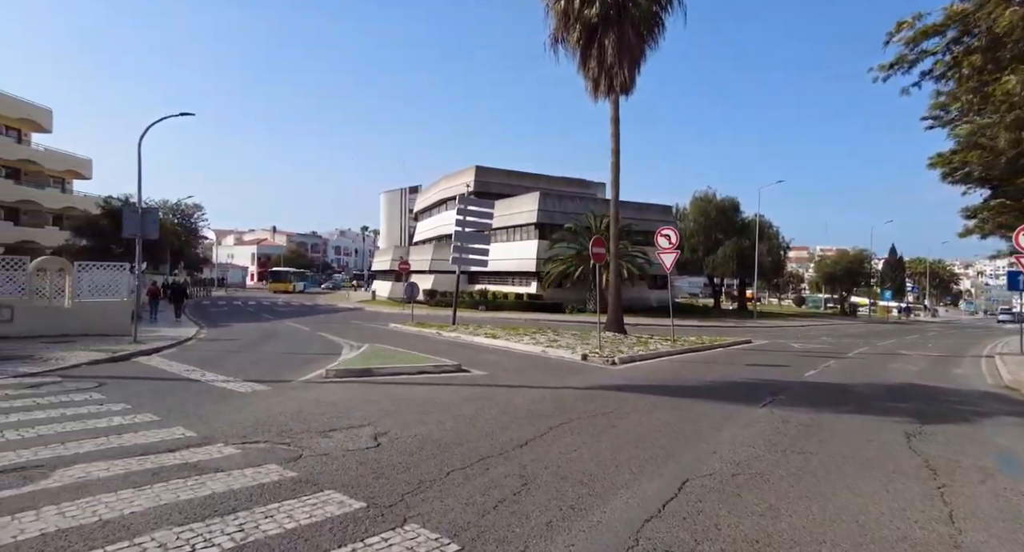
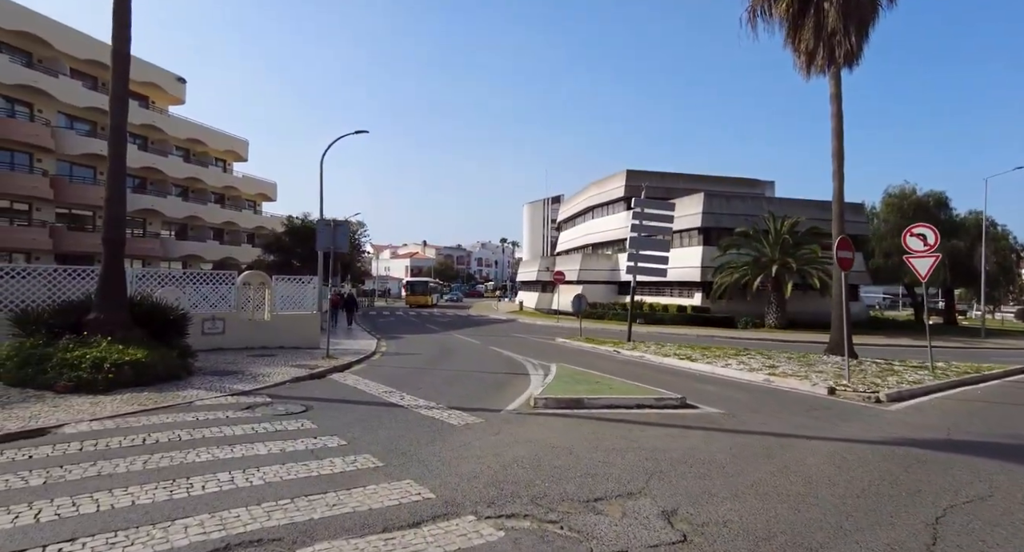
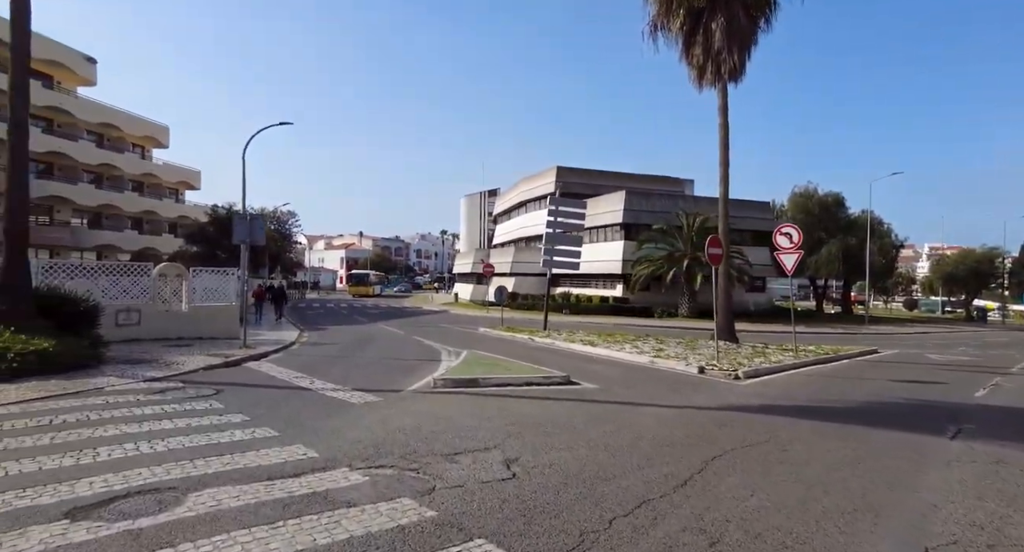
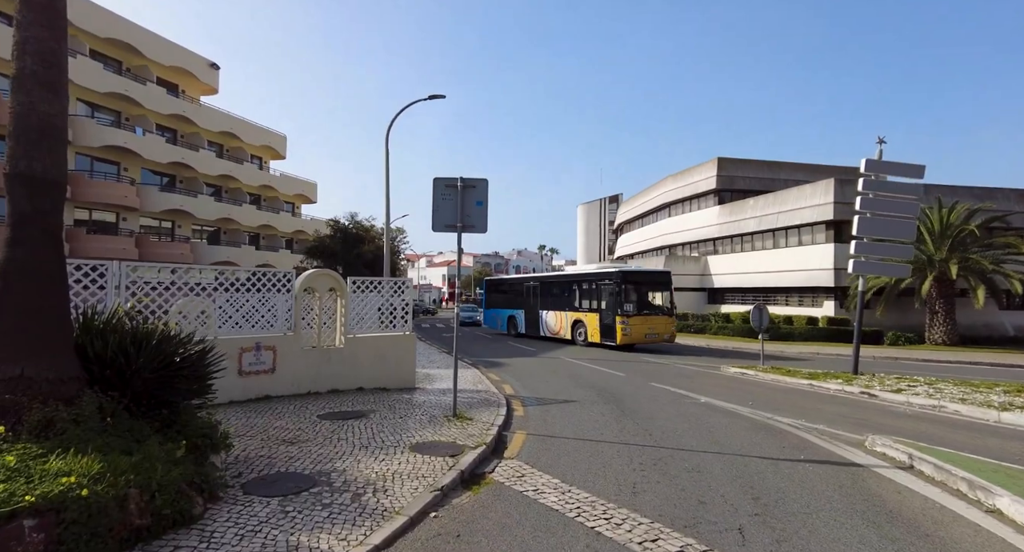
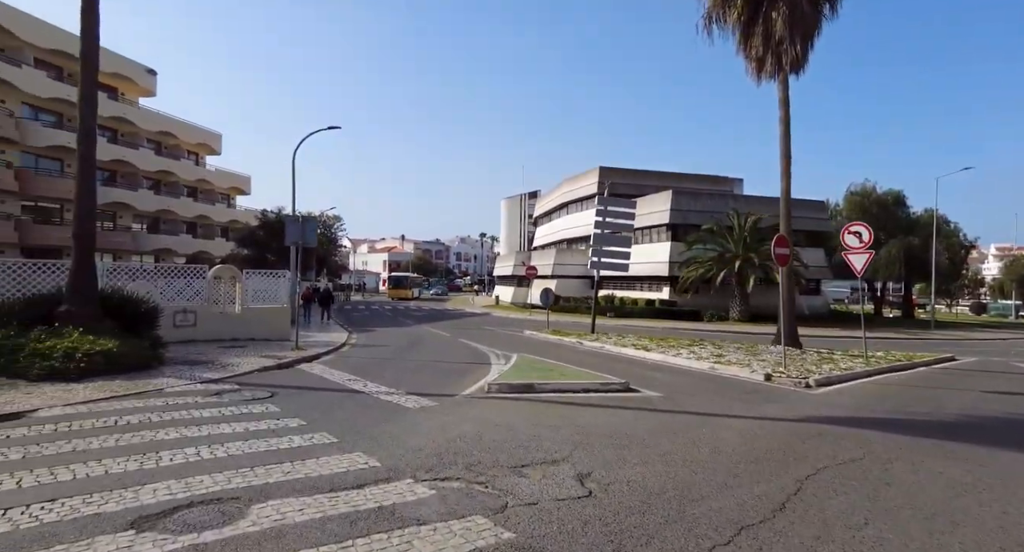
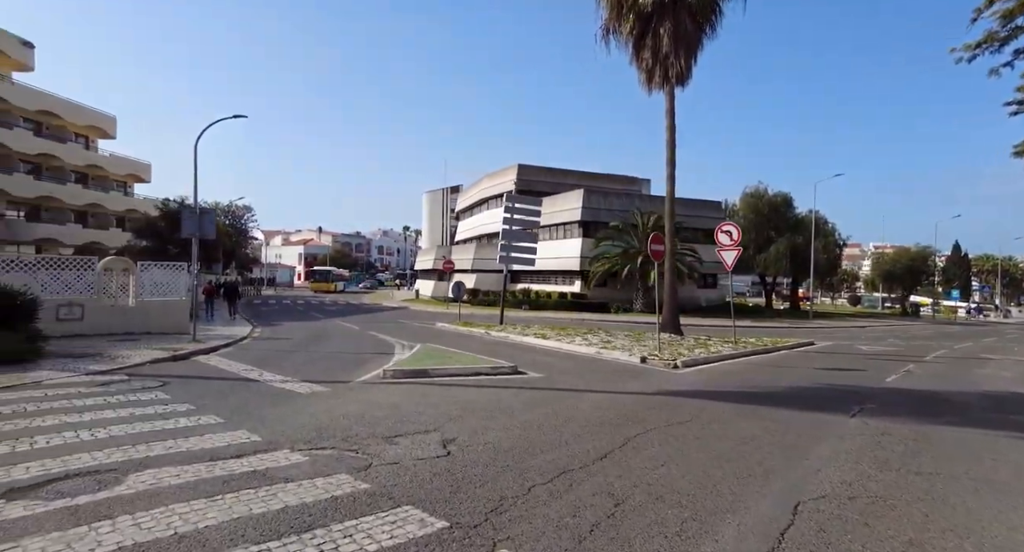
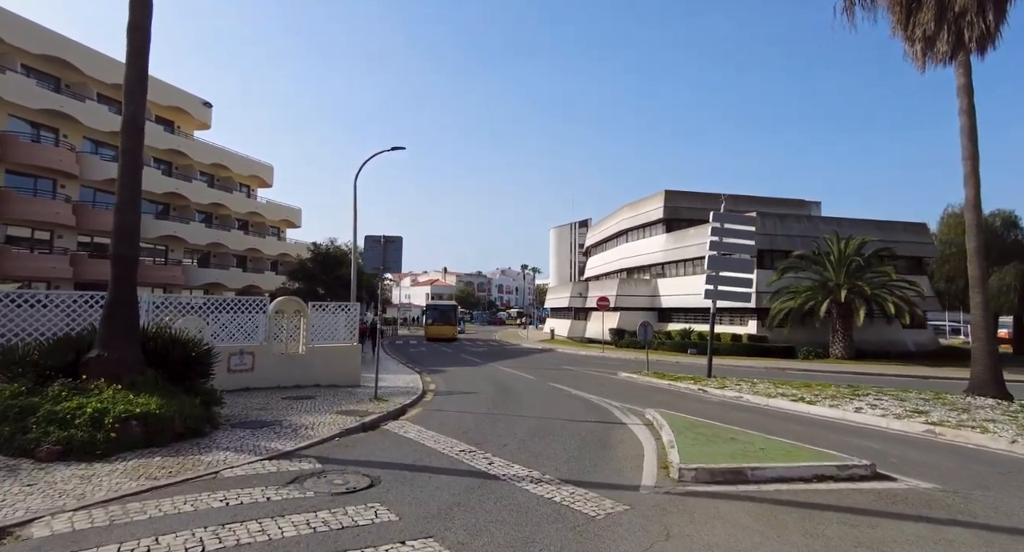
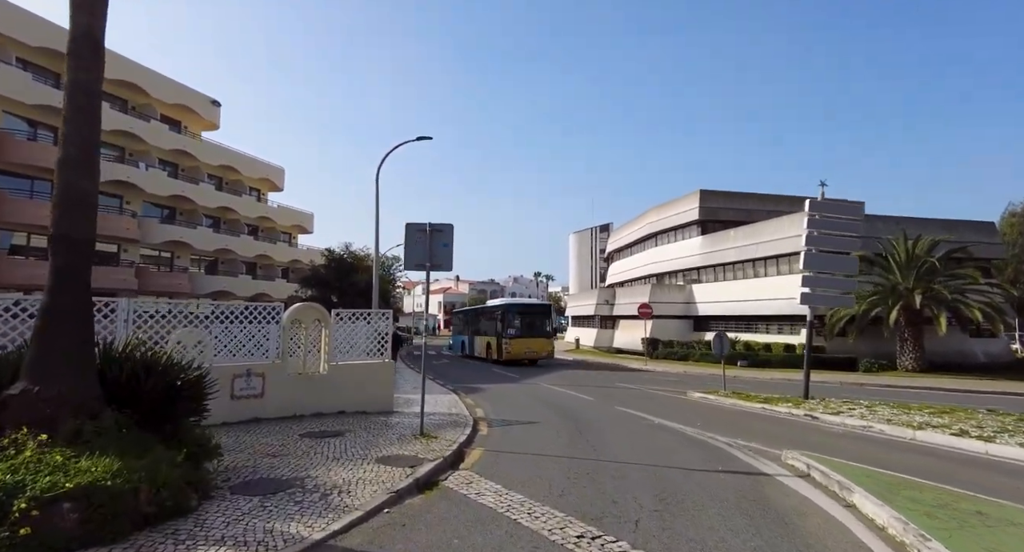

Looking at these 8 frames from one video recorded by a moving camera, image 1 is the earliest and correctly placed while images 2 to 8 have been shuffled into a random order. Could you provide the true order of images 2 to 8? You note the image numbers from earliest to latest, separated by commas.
6, 3, 5, 2, 7, 8, 4
